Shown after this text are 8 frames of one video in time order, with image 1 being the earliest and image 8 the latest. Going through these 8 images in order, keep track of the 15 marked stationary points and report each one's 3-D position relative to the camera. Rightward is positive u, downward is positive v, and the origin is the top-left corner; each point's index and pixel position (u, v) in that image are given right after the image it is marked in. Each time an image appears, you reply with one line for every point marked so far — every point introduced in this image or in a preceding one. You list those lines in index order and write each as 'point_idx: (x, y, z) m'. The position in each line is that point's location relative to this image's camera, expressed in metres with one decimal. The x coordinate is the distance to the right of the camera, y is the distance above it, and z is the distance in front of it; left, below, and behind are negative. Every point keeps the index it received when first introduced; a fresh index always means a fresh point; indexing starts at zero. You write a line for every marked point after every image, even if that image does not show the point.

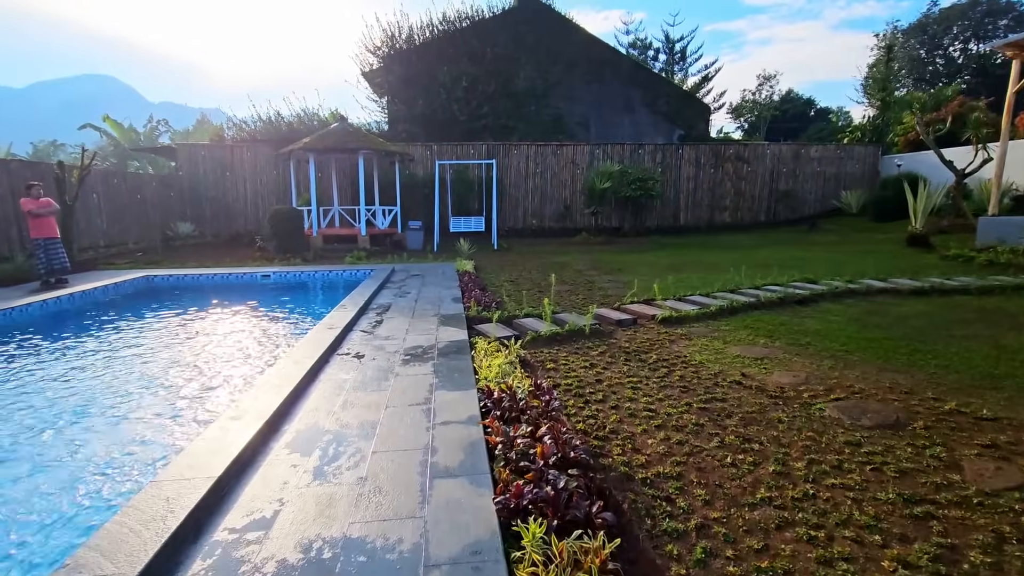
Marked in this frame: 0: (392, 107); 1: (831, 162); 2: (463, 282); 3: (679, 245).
0: (-3.6, +5.5, +15.4) m
1: (+9.7, +3.8, +15.6) m
2: (-0.6, 0.0, +6.8) m
3: (+4.0, +1.0, +12.2) m
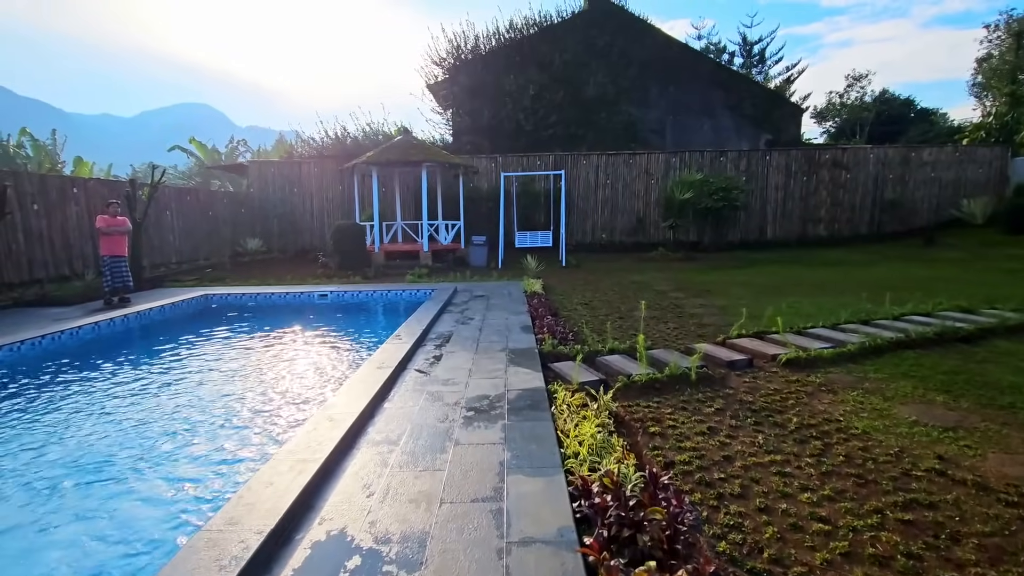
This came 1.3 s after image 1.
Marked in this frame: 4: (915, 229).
0: (-1.6, +5.0, +15.1) m
1: (+11.6, +3.2, +13.6) m
2: (+0.2, -0.2, +6.0) m
3: (+5.5, +0.6, +10.9) m
4: (+10.9, +1.6, +13.9) m
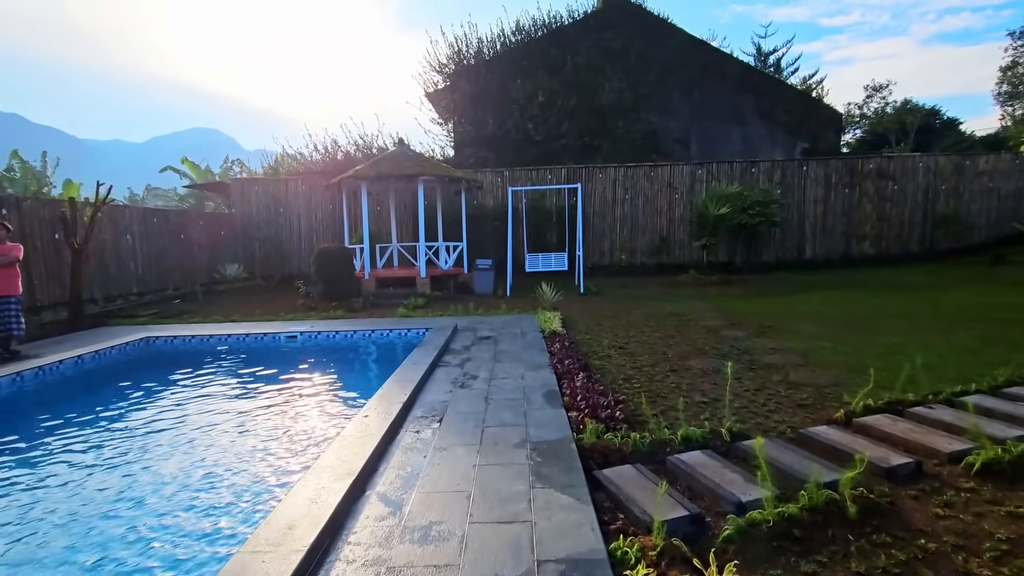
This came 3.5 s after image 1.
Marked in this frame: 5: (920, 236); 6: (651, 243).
0: (-1.4, +4.3, +13.8) m
1: (+11.8, +2.7, +12.2) m
2: (+0.4, -0.6, +4.5) m
3: (+5.7, +0.1, +9.4) m
4: (+11.1, +1.0, +12.4) m
5: (+9.8, +1.2, +12.3) m
6: (+3.2, +1.0, +11.8) m
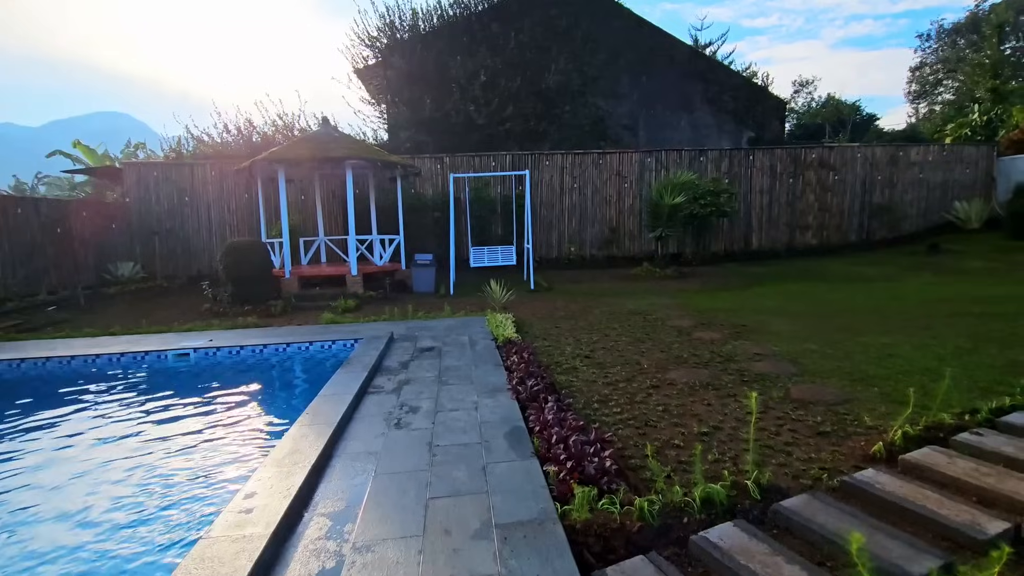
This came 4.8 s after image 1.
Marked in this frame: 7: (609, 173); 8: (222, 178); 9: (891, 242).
0: (-2.9, +4.4, +12.7) m
1: (+10.4, +3.0, +12.6) m
2: (0.0, -0.6, +3.7) m
3: (+4.7, +0.2, +9.1) m
4: (+9.7, +1.3, +12.7) m
5: (+8.4, +1.5, +12.5) m
6: (+1.9, +1.2, +11.2) m
7: (+2.1, +2.5, +11.1) m
8: (-5.7, +2.1, +10.0) m
9: (+9.3, +1.1, +12.6) m
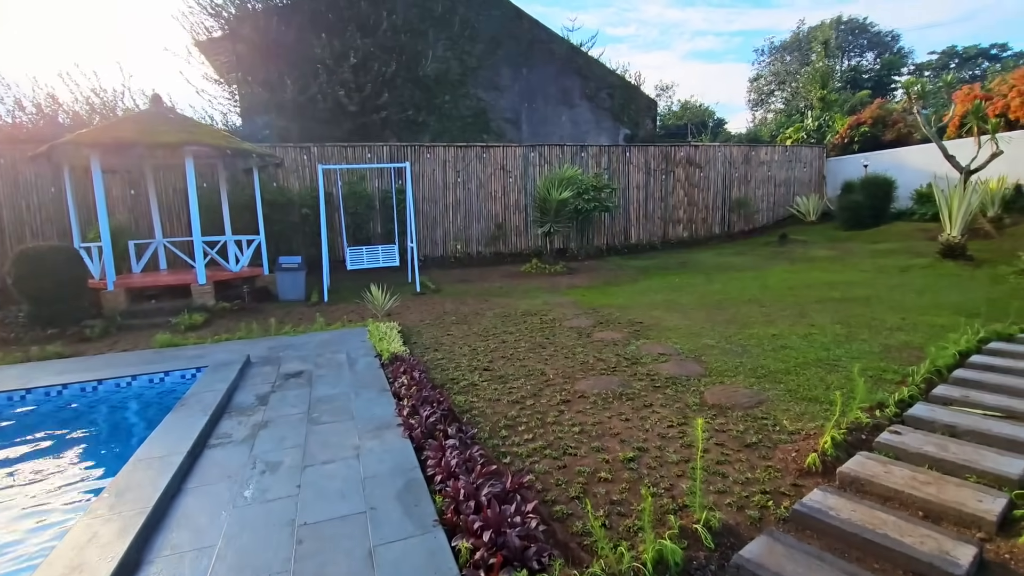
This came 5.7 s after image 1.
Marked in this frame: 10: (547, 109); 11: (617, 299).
0: (-5.7, +4.2, +11.1) m
1: (+7.3, +3.3, +14.0) m
2: (-0.6, -0.7, +3.1) m
3: (+2.7, +0.3, +9.4) m
4: (+6.7, +1.7, +14.0) m
5: (+5.5, +1.8, +13.5) m
6: (-0.5, +1.2, +10.8) m
7: (-0.4, +2.5, +10.7) m
8: (-7.7, +1.9, +7.9) m
9: (+6.4, +1.5, +13.8) m
10: (+0.9, +4.8, +13.9) m
11: (+1.4, -0.1, +6.7) m
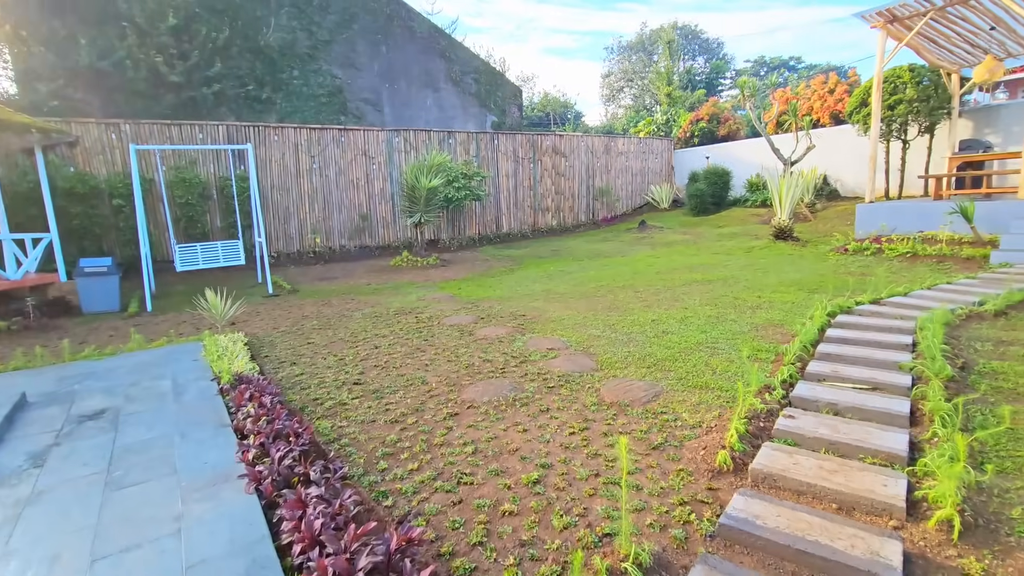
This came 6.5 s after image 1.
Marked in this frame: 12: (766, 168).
0: (-8.4, +4.0, +8.8) m
1: (+3.6, +3.8, +14.9) m
2: (-1.2, -0.7, +2.4) m
3: (+0.4, +0.6, +9.4) m
4: (+3.1, +2.1, +14.7) m
5: (+2.0, +2.2, +14.0) m
6: (-3.1, +1.3, +9.9) m
7: (-3.0, +2.6, +9.8) m
8: (-9.4, +1.6, +5.3) m
9: (+2.8, +1.9, +14.5) m
10: (-2.6, +5.0, +13.1) m
11: (-0.2, 0.0, +6.4) m
12: (+7.0, +3.3, +14.1) m
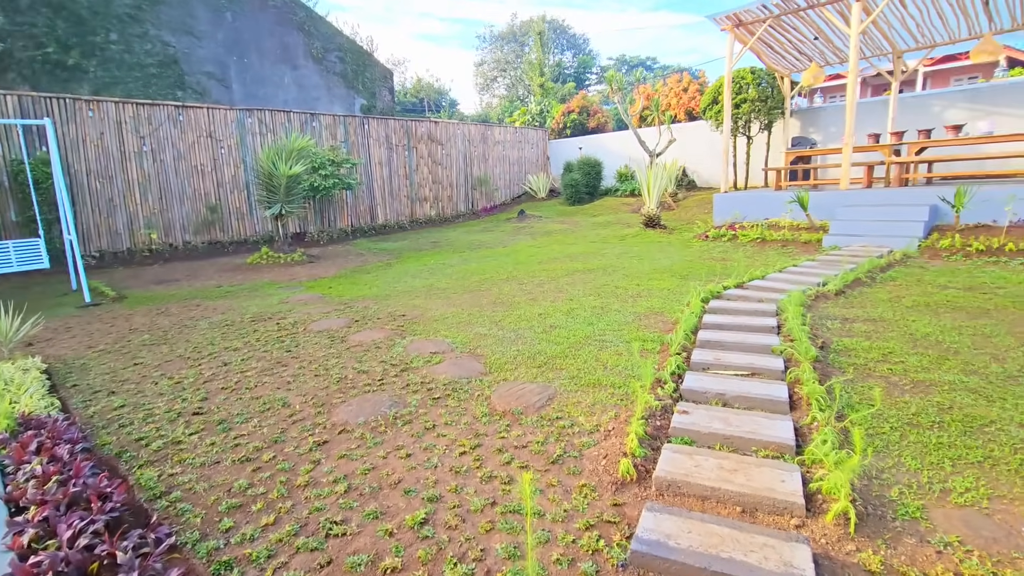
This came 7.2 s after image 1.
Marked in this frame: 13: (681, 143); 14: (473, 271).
0: (-10.2, +3.7, +6.3) m
1: (0.0, +4.1, +14.9) m
2: (-1.7, -0.8, +1.8) m
3: (-1.7, +0.7, +8.9) m
4: (-0.4, +2.4, +14.7) m
5: (-1.3, +2.4, +13.7) m
6: (-5.3, +1.2, +8.6) m
7: (-5.2, +2.6, +8.4) m
8: (-10.4, +1.2, +2.7) m
9: (-0.6, +2.2, +14.4) m
10: (-5.7, +5.0, +11.7) m
11: (-1.6, 0.0, +5.8) m
12: (+3.5, +3.7, +14.9) m
13: (+4.2, +3.6, +12.9) m
14: (-0.5, +0.2, +6.8) m
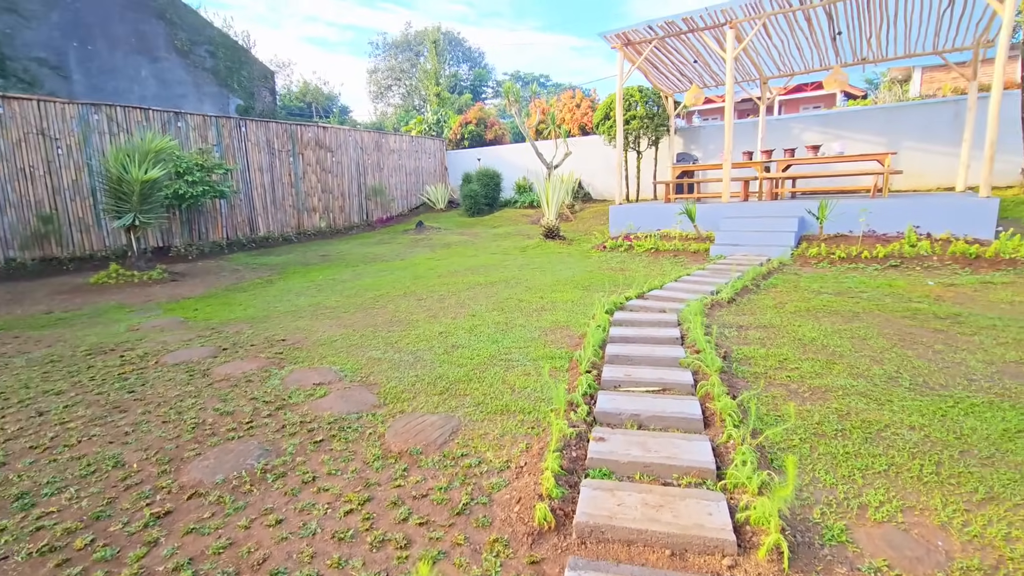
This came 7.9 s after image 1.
0: (-11.3, +3.3, +4.0) m
1: (-2.9, +3.7, +14.4) m
2: (-1.9, -0.9, +1.1) m
3: (-3.4, +0.4, +8.1) m
4: (-3.2, +2.0, +14.1) m
5: (-3.9, +2.0, +12.9) m
6: (-6.8, +0.9, +7.1) m
7: (-6.8, +2.2, +7.0) m
8: (-10.7, +0.9, +0.4) m
9: (-3.4, +1.8, +13.7) m
10: (-7.9, +4.6, +10.2) m
11: (-2.7, -0.2, +5.1) m
12: (+0.5, +3.4, +15.1) m
13: (+1.6, +3.4, +13.2) m
14: (-1.8, 0.0, +6.2) m
